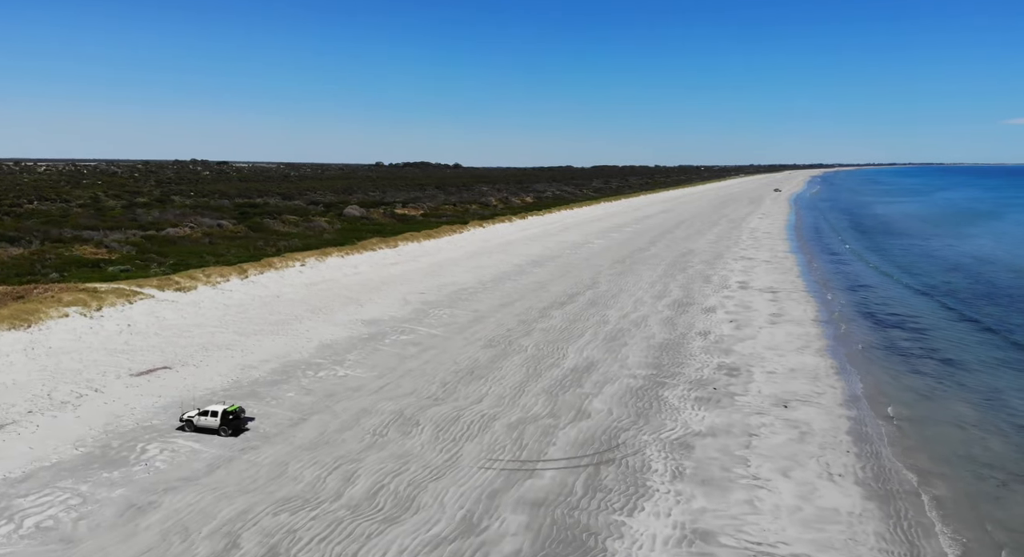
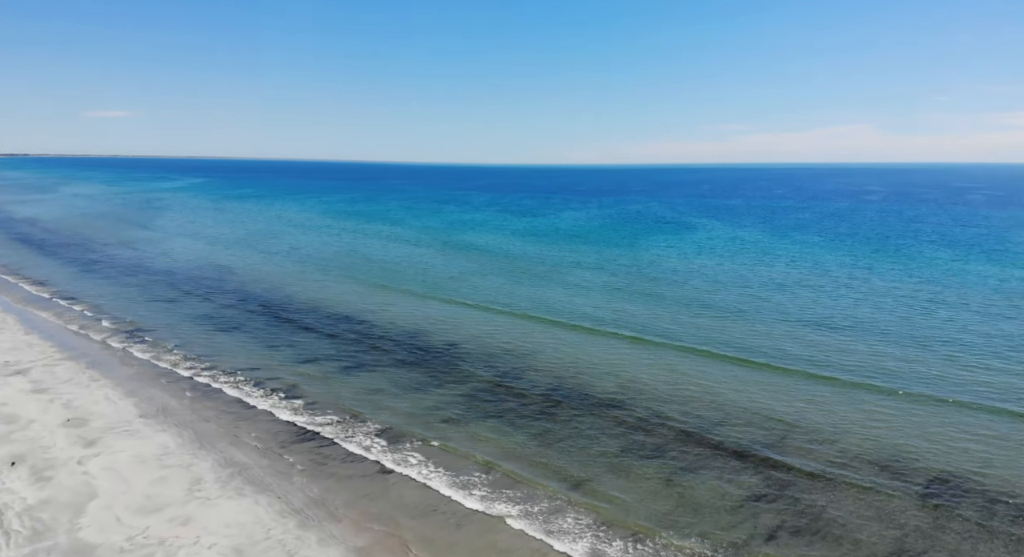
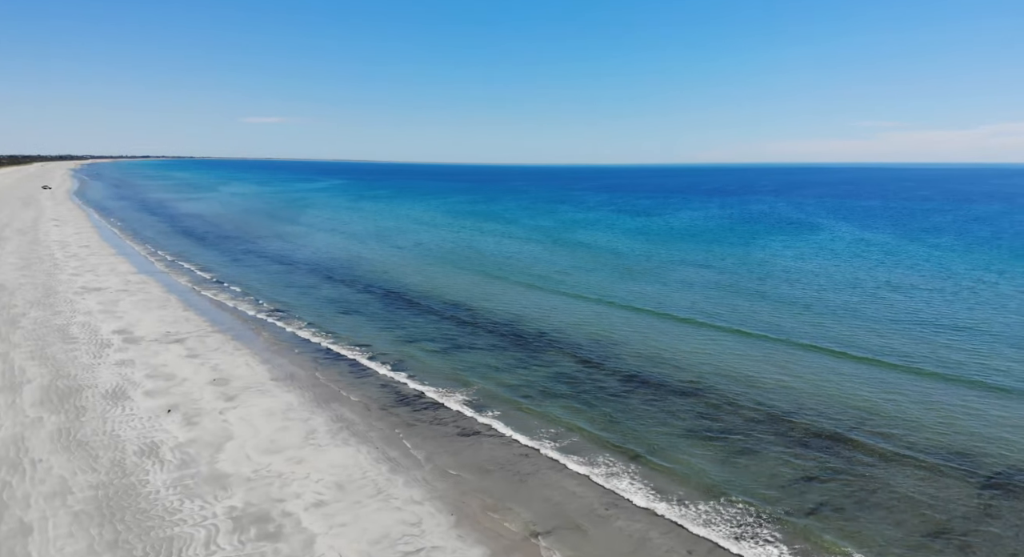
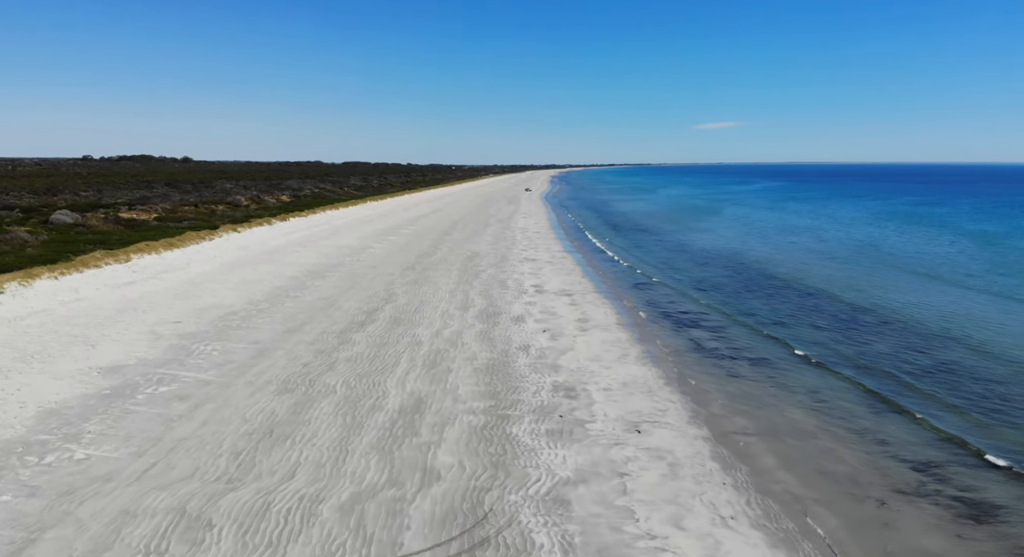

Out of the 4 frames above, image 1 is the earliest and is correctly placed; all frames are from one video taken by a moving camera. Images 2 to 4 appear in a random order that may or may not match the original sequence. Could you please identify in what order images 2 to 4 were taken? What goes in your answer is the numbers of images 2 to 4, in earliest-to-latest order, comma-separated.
4, 3, 2
